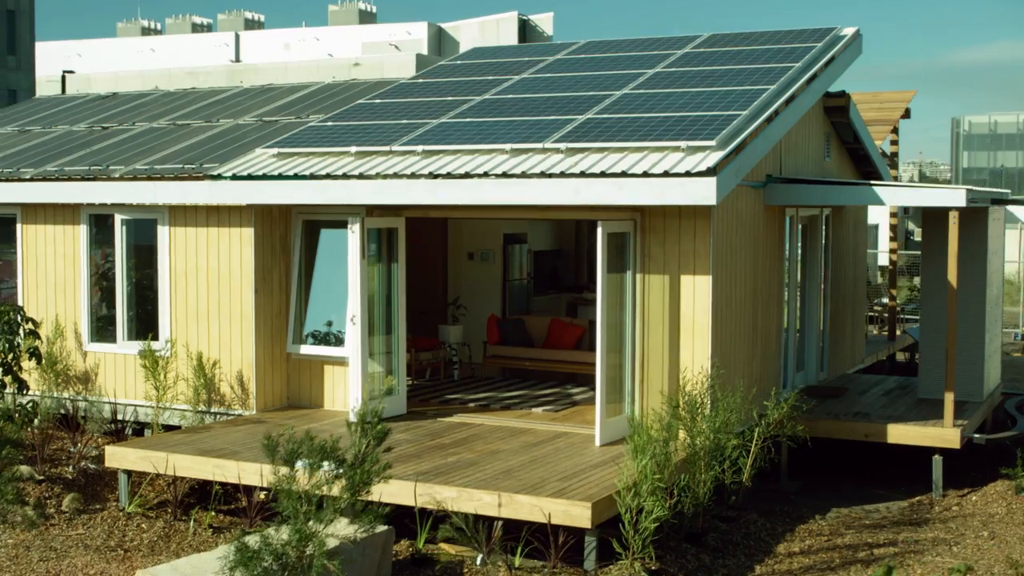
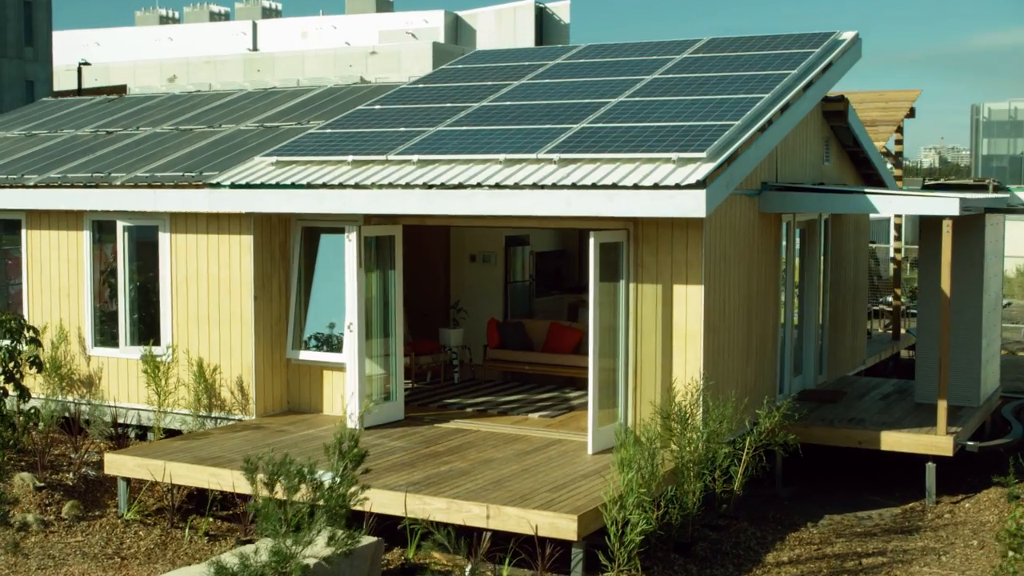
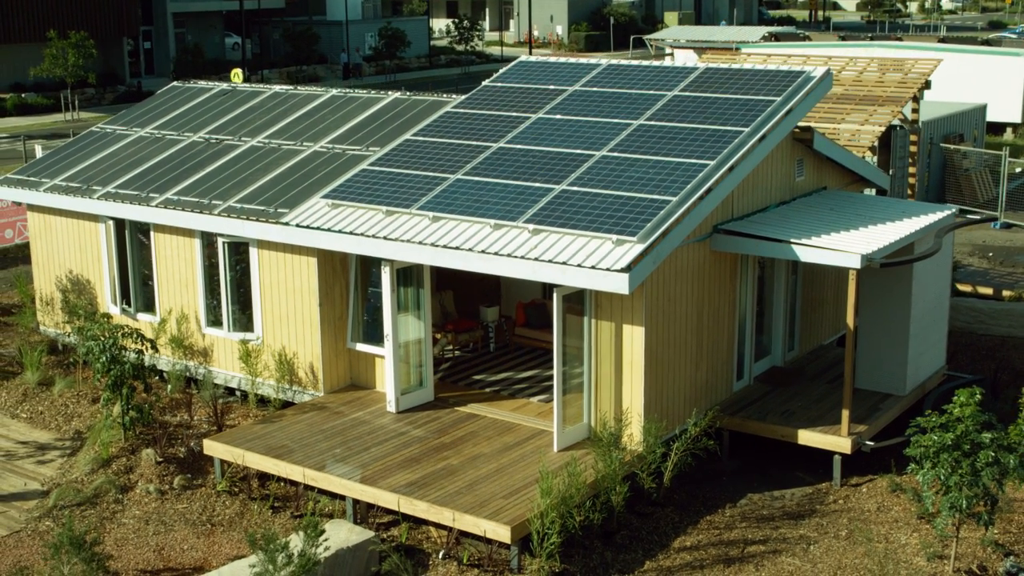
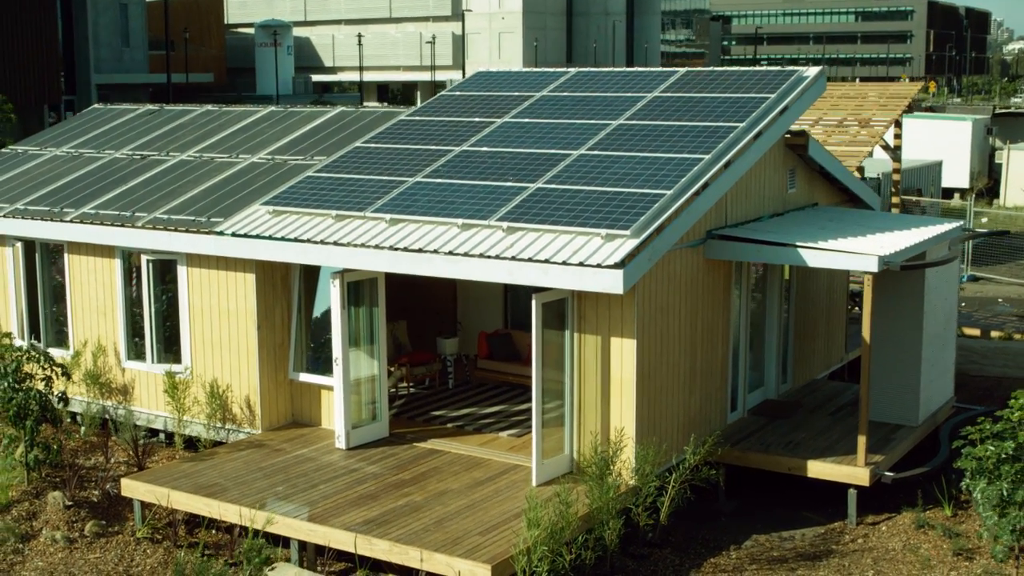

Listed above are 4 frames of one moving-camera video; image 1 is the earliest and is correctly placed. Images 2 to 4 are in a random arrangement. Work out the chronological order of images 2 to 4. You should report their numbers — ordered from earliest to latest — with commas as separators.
2, 4, 3
